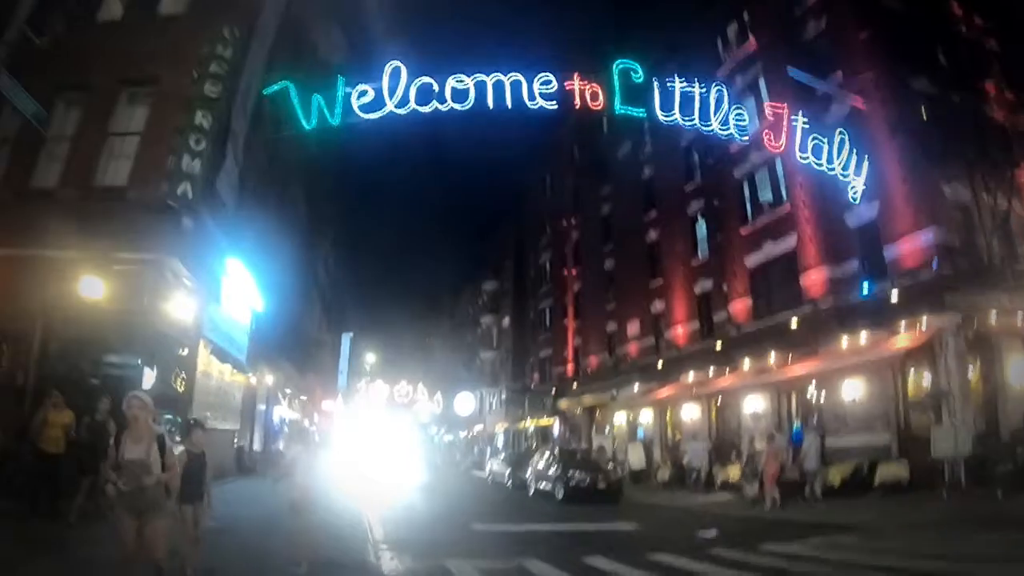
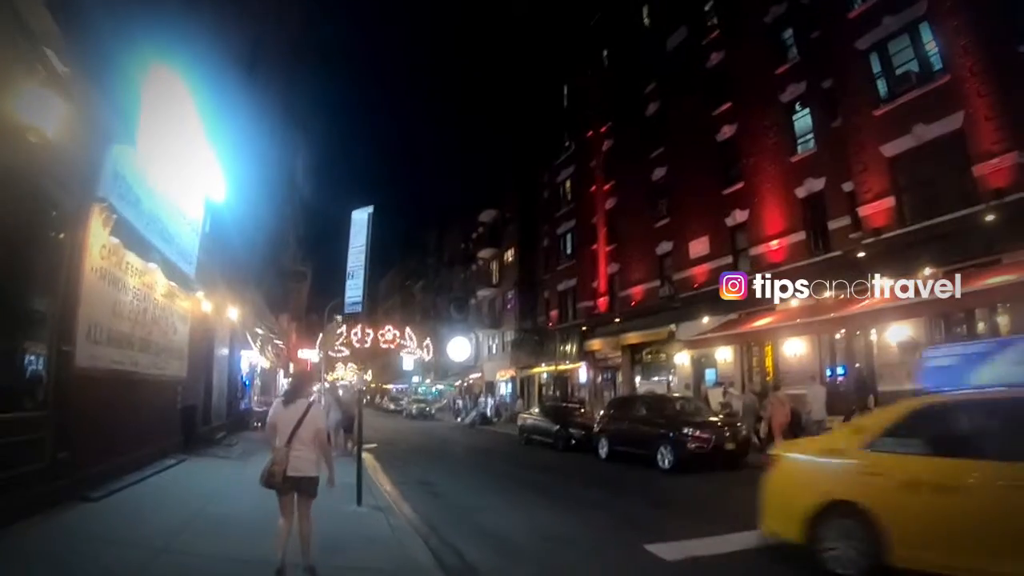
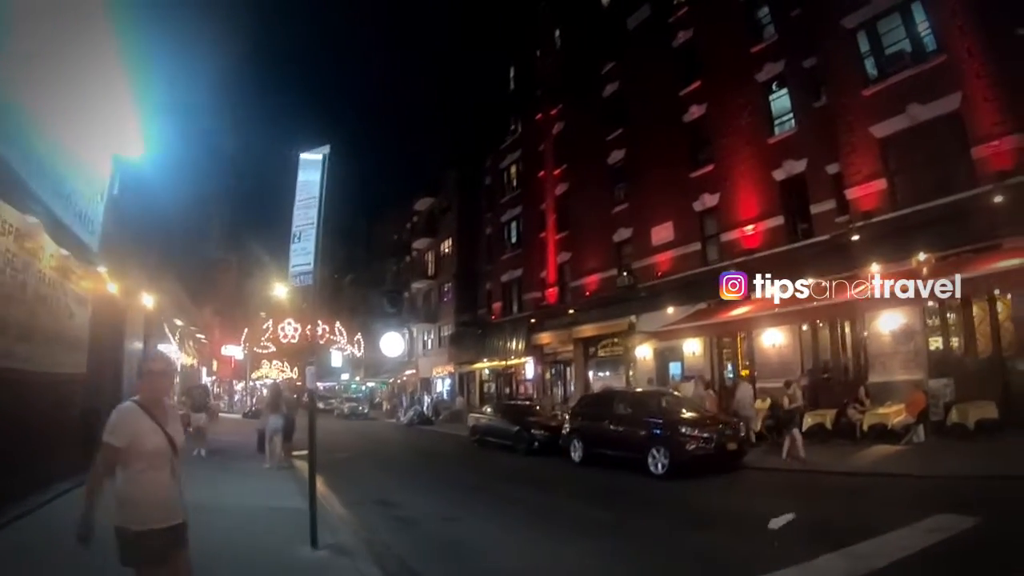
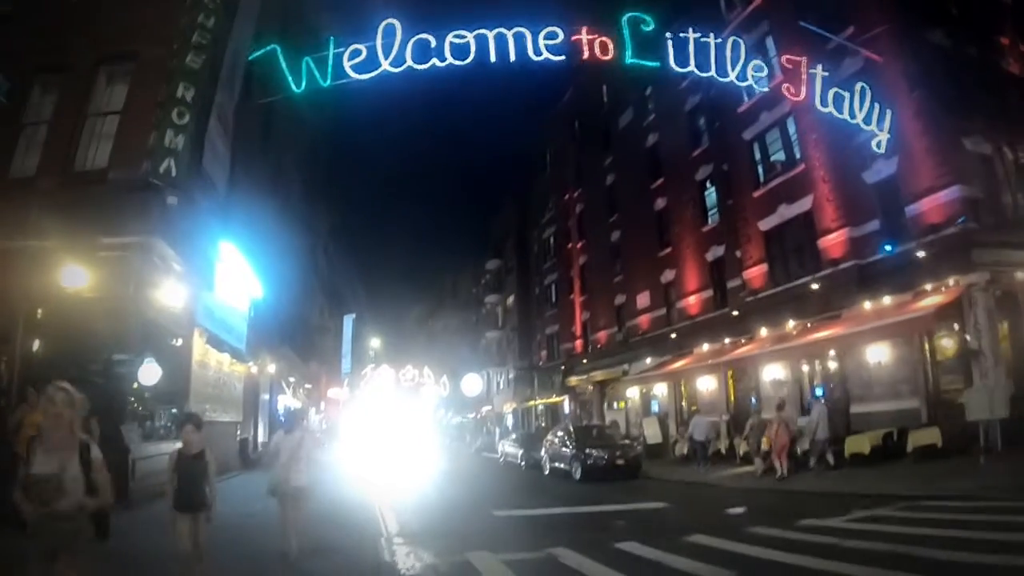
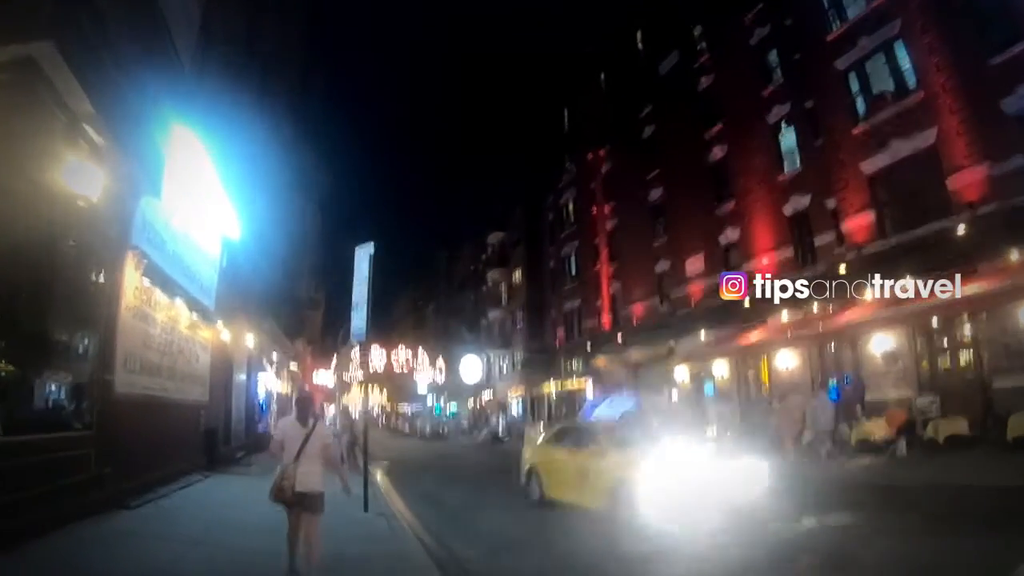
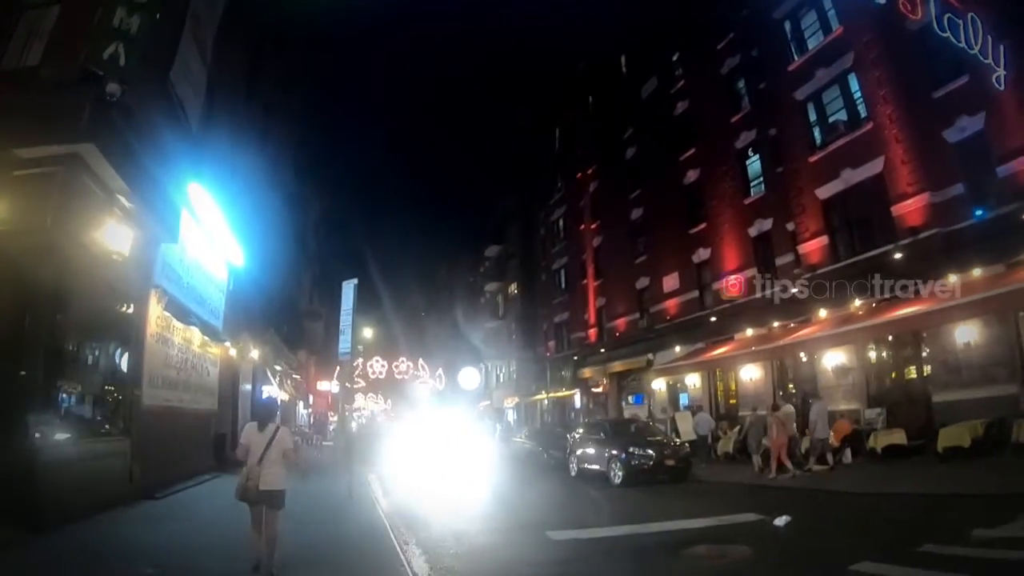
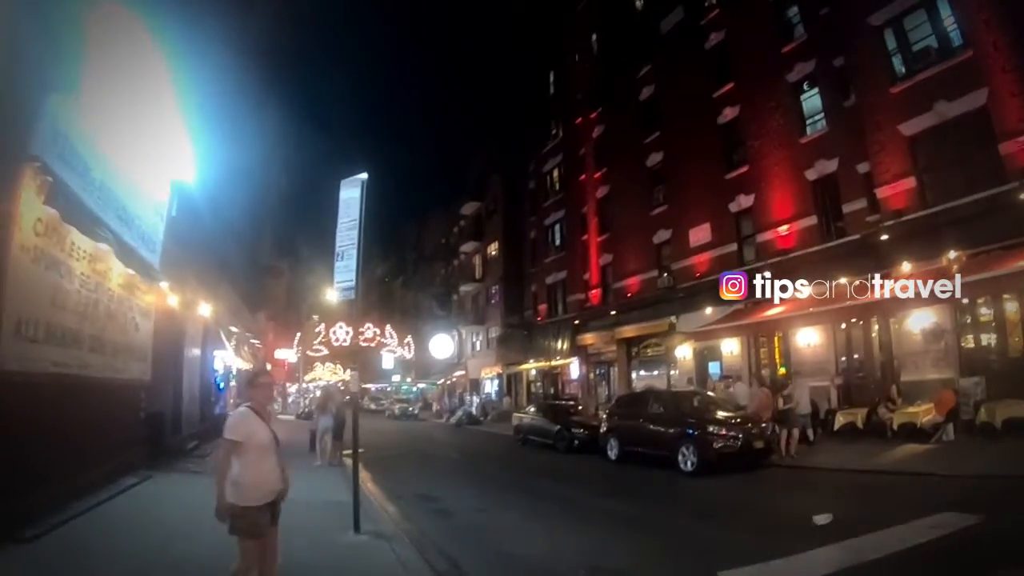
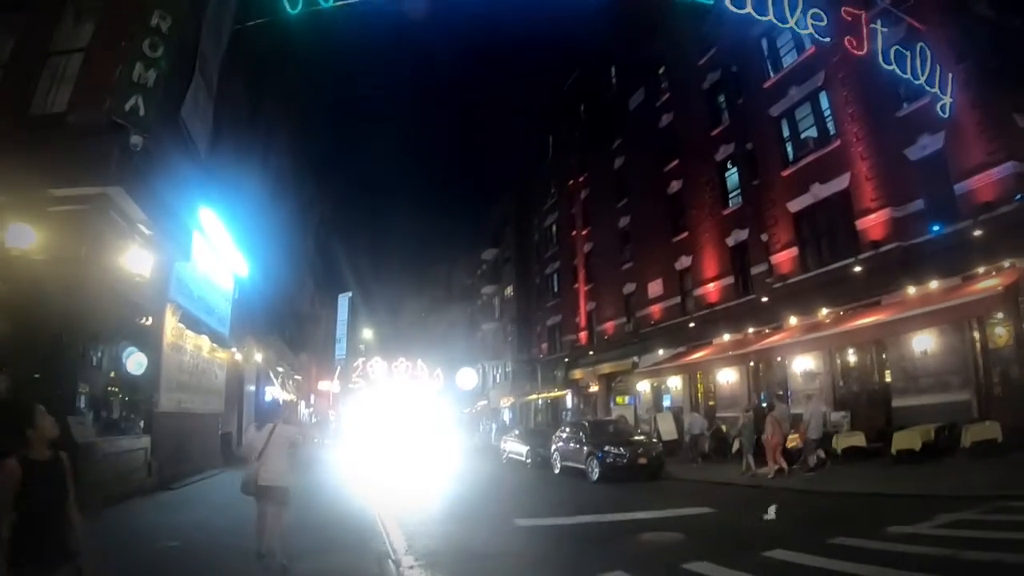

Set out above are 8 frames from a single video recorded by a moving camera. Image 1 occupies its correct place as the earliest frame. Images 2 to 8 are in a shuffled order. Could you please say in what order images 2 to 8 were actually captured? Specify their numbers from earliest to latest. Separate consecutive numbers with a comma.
4, 8, 6, 5, 2, 7, 3
